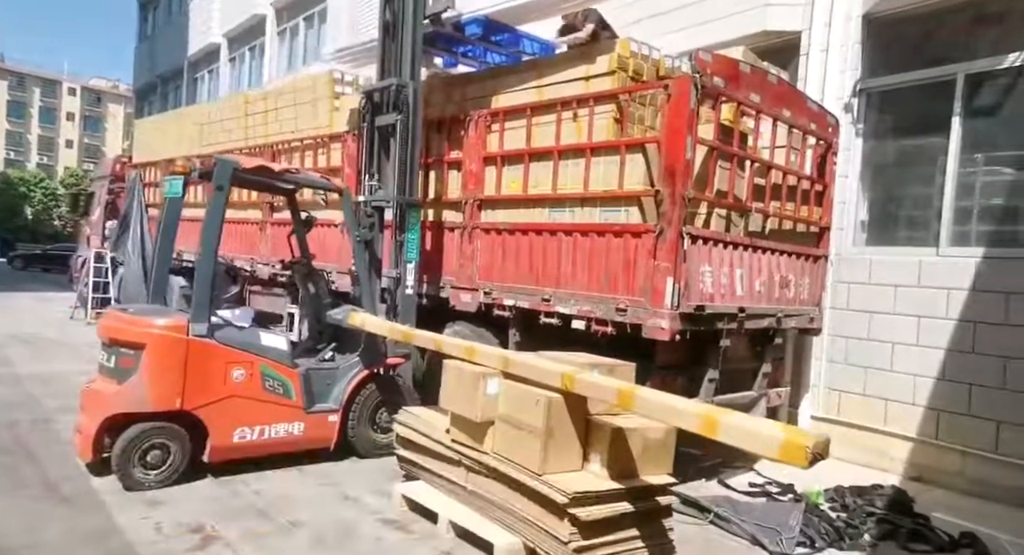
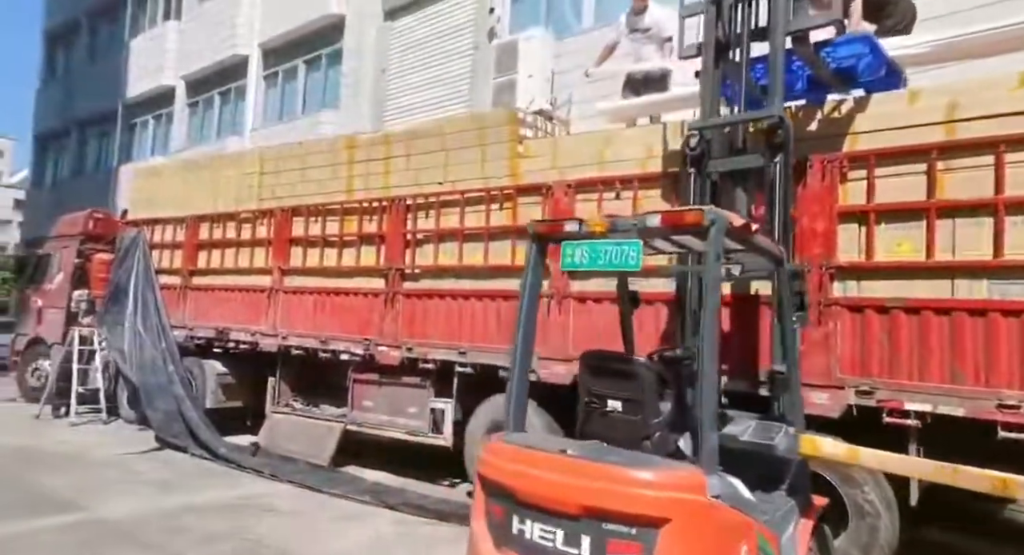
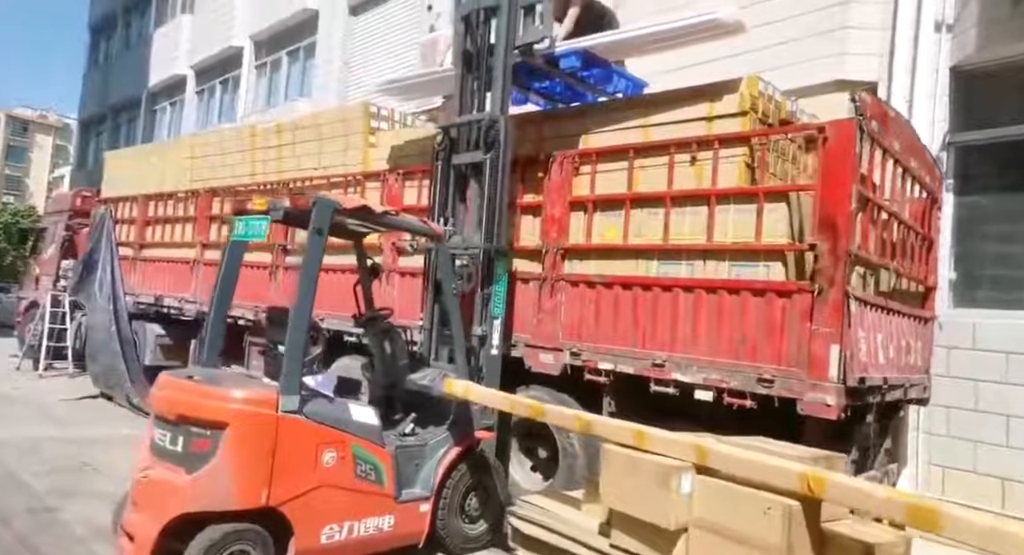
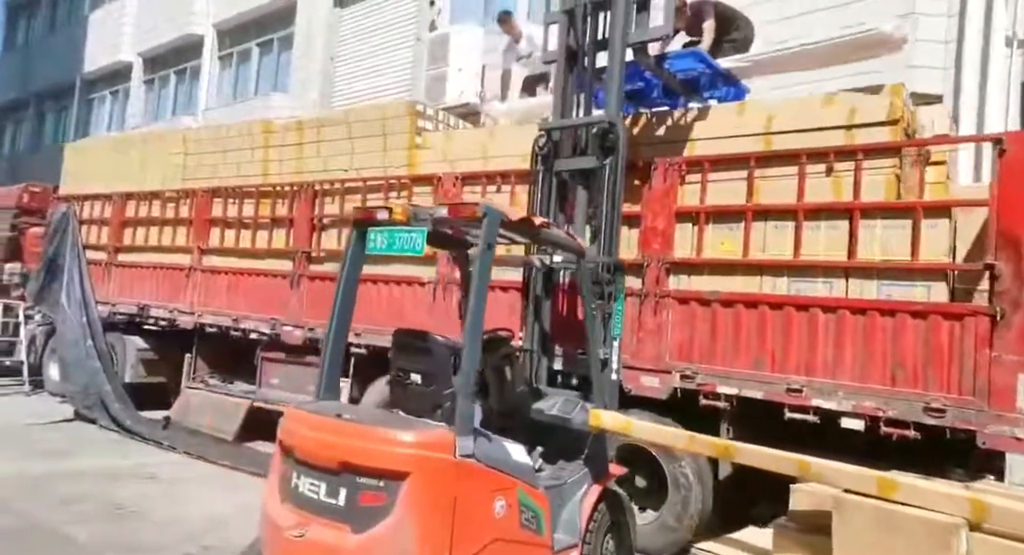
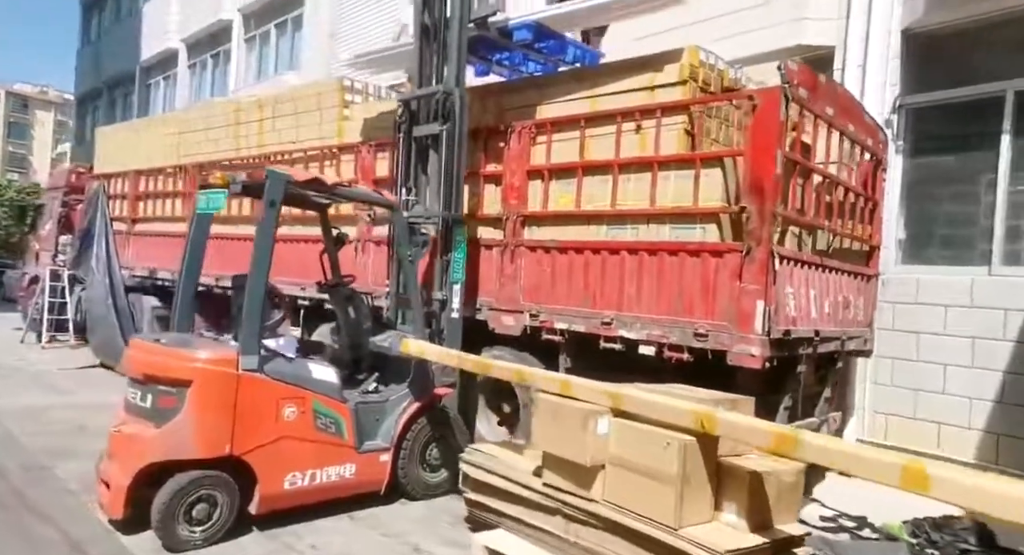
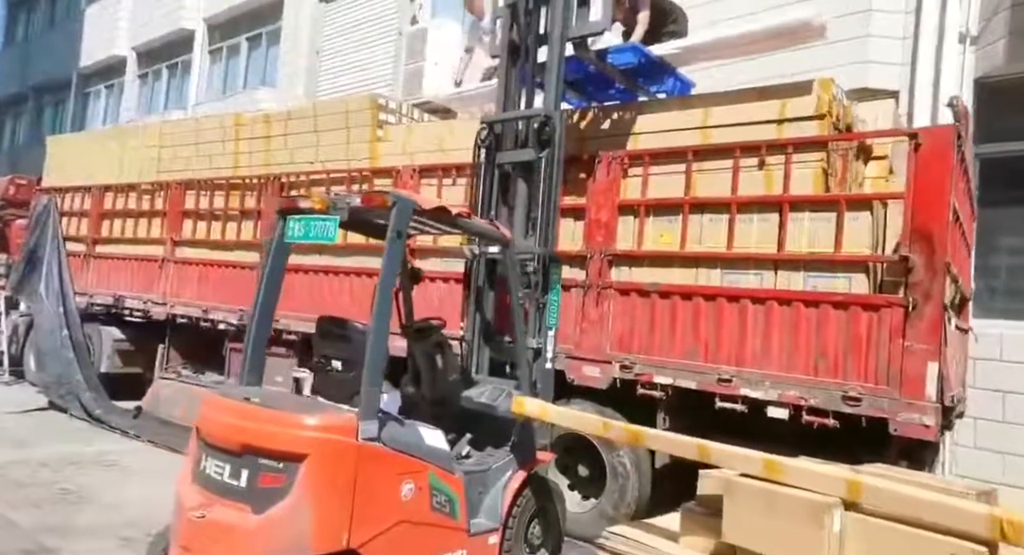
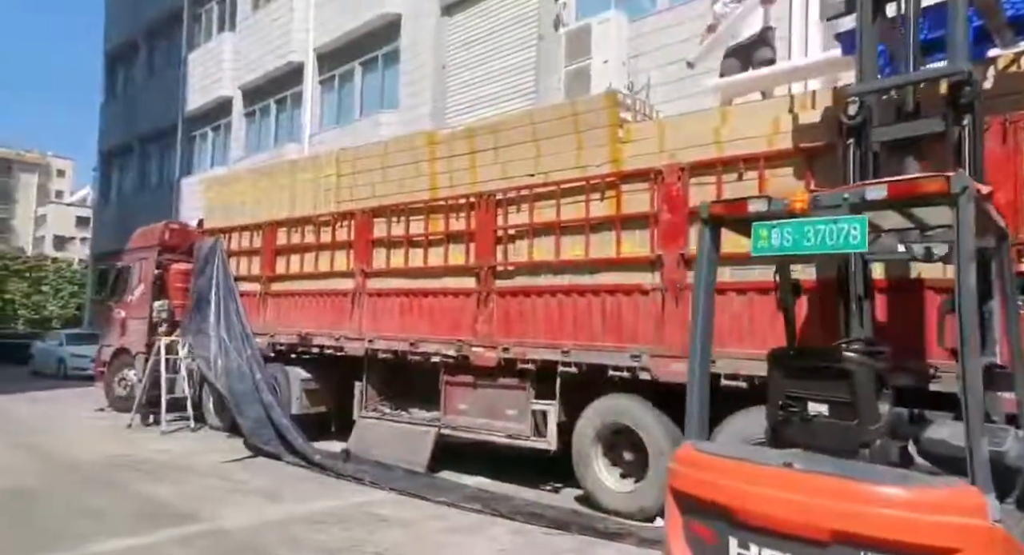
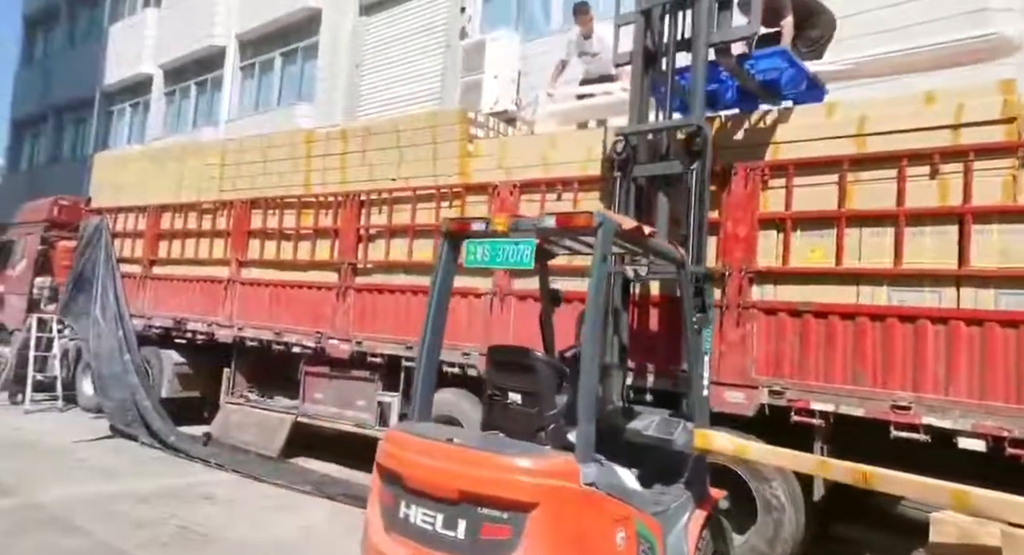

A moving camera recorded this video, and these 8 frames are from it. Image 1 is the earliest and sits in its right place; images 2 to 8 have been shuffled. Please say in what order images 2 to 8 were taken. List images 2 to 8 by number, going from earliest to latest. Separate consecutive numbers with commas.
5, 3, 6, 4, 8, 2, 7
